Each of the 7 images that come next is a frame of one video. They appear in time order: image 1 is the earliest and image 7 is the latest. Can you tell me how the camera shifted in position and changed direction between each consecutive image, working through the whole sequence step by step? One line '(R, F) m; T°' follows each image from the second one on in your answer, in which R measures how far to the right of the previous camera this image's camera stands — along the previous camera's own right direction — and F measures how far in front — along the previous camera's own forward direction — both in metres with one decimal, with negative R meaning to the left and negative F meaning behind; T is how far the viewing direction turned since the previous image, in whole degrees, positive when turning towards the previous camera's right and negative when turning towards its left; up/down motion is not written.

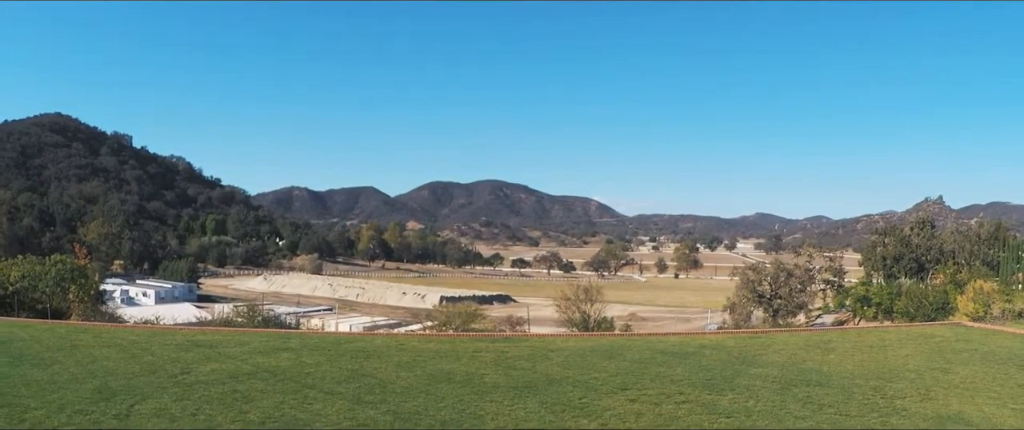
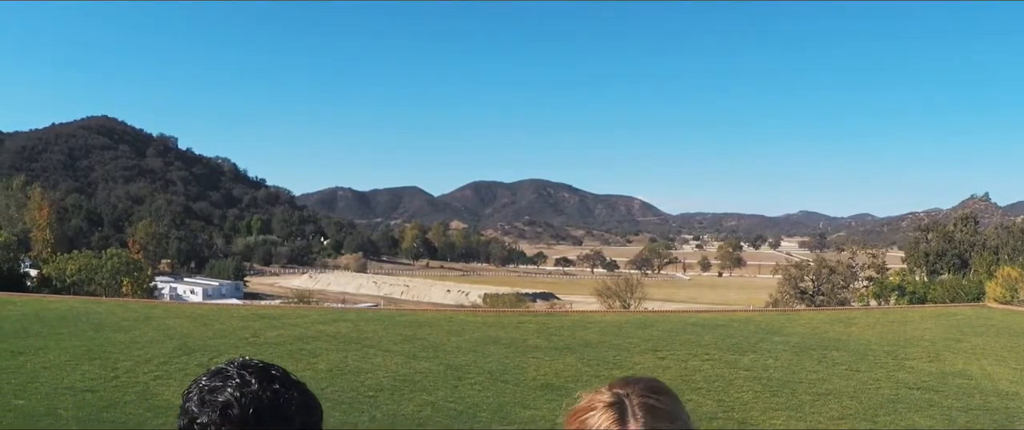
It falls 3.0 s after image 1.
(0.0, -1.3) m; -3°
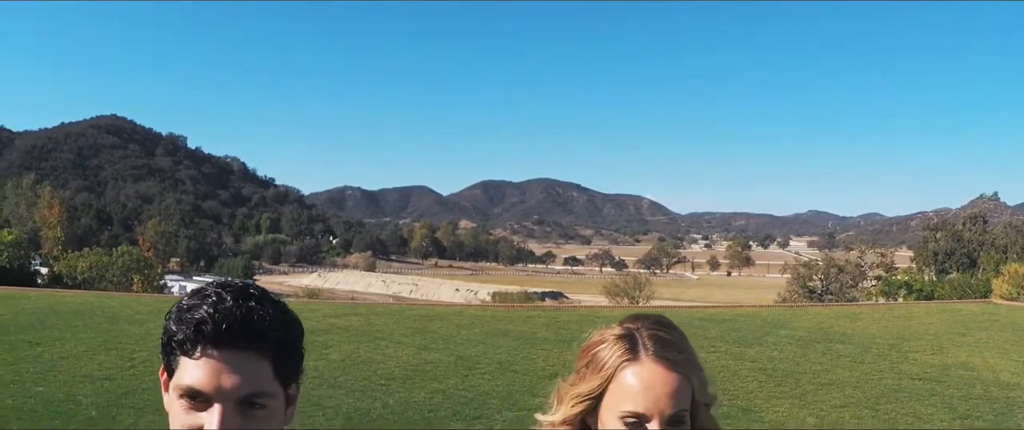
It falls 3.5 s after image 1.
(0.0, -0.2) m; -1°
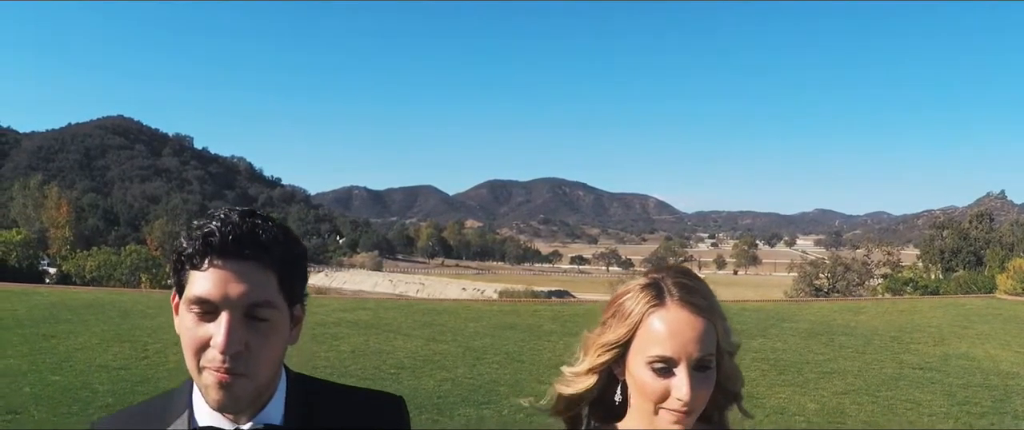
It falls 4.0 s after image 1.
(0.0, -0.2) m; -1°
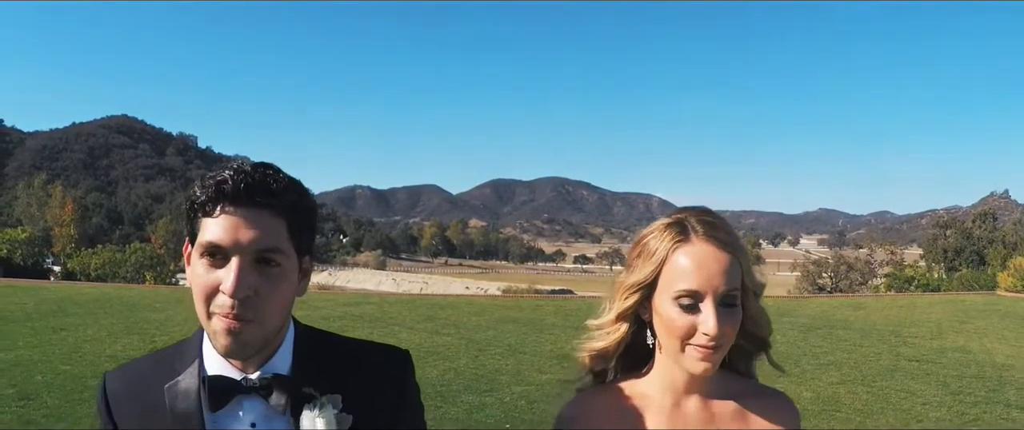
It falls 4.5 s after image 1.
(0.0, -0.2) m; 0°
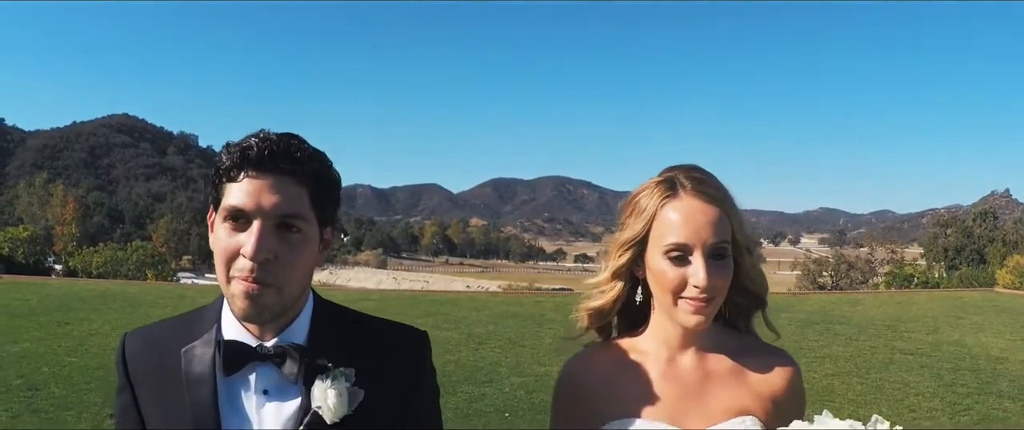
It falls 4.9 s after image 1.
(0.0, -0.1) m; 0°
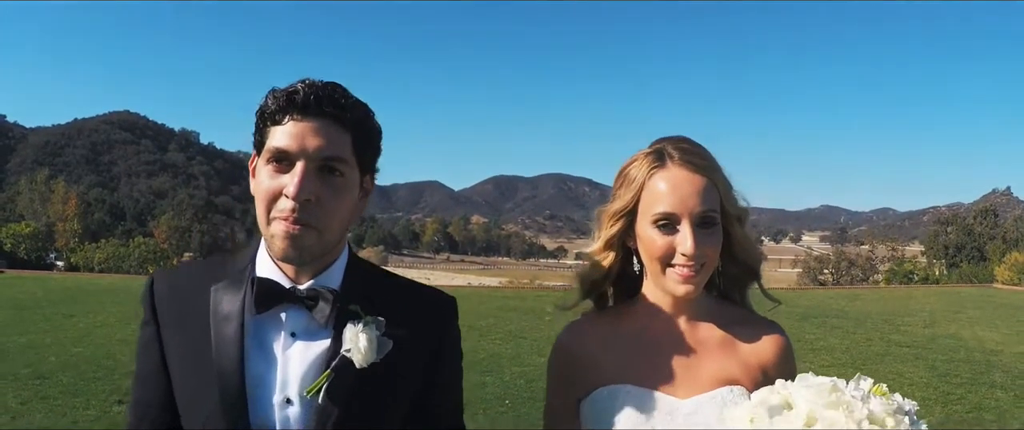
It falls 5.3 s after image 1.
(0.0, -0.1) m; 0°
